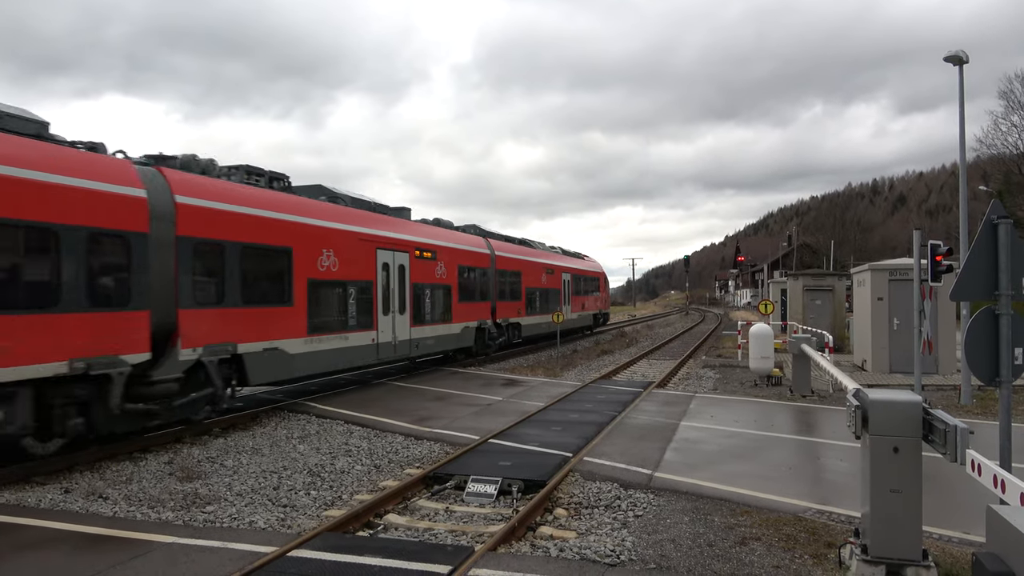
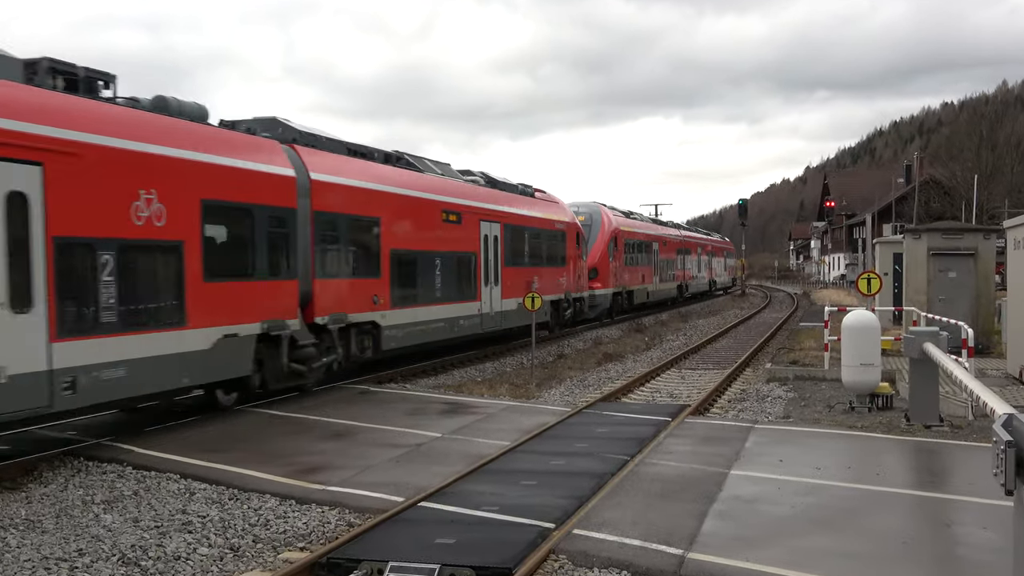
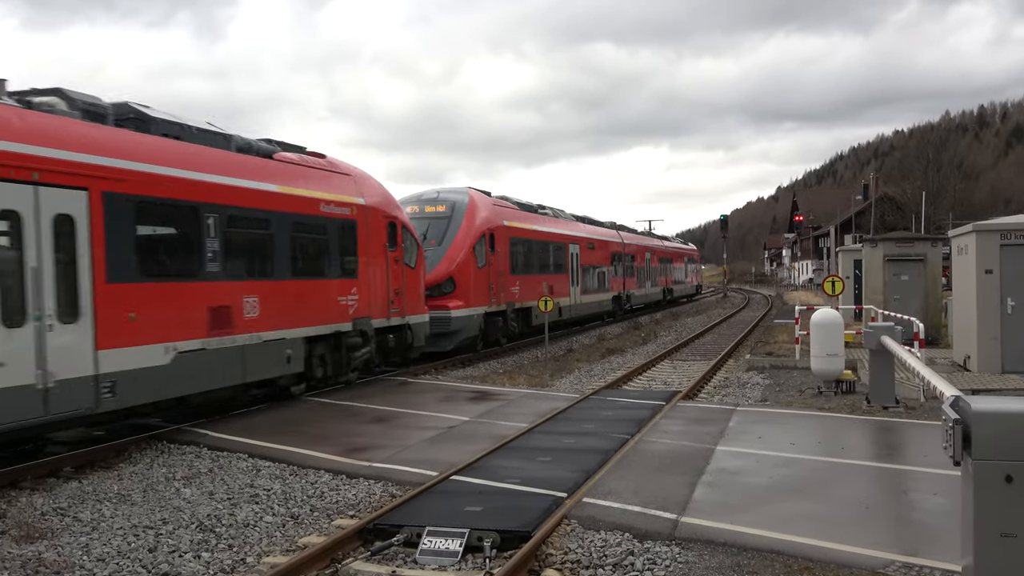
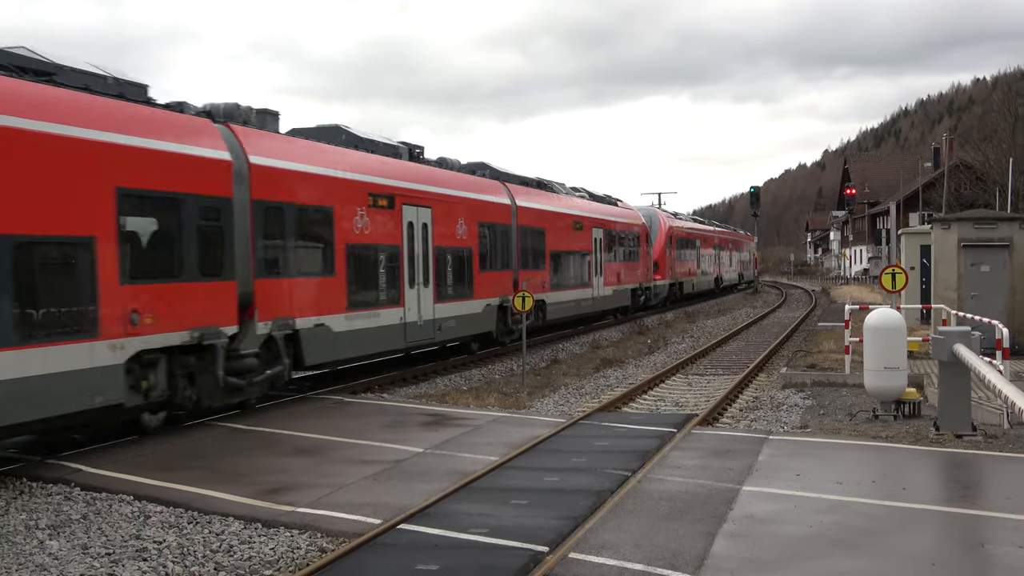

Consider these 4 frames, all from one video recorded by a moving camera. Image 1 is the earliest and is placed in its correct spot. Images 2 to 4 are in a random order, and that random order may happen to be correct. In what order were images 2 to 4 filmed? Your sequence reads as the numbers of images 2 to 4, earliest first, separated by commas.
3, 2, 4
